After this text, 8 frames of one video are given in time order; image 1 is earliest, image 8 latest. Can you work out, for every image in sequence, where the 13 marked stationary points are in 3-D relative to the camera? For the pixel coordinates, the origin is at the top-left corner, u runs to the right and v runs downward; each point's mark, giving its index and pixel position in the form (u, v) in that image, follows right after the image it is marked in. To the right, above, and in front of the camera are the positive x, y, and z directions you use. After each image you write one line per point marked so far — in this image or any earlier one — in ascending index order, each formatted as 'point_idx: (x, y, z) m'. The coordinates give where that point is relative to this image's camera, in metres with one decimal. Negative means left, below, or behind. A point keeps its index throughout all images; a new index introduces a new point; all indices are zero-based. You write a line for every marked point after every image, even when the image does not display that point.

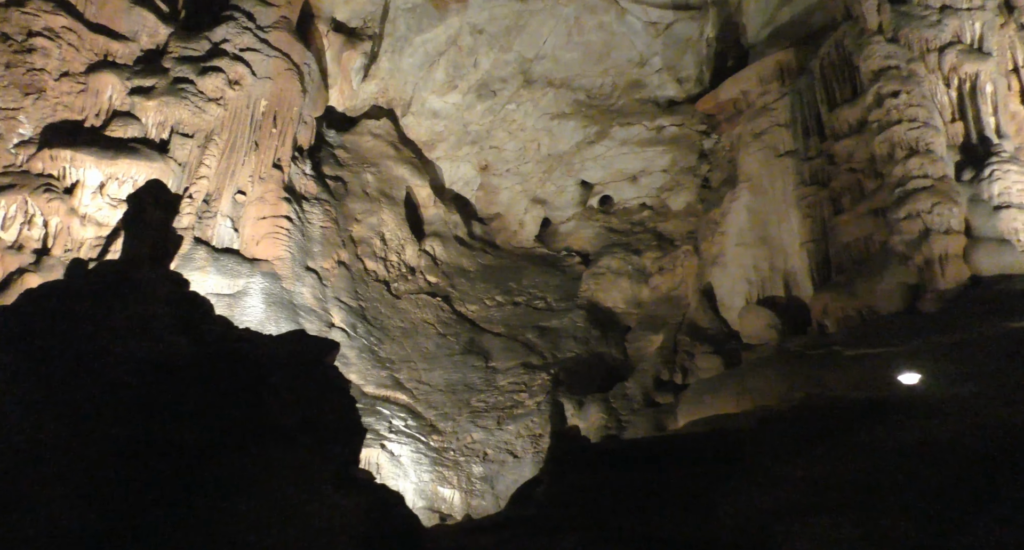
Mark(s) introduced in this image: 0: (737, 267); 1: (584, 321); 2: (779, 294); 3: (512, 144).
0: (+3.8, +0.2, +10.5) m
1: (+1.3, -0.8, +11.2) m
2: (+4.4, -0.3, +10.0) m
3: (0.0, +2.8, +13.3) m
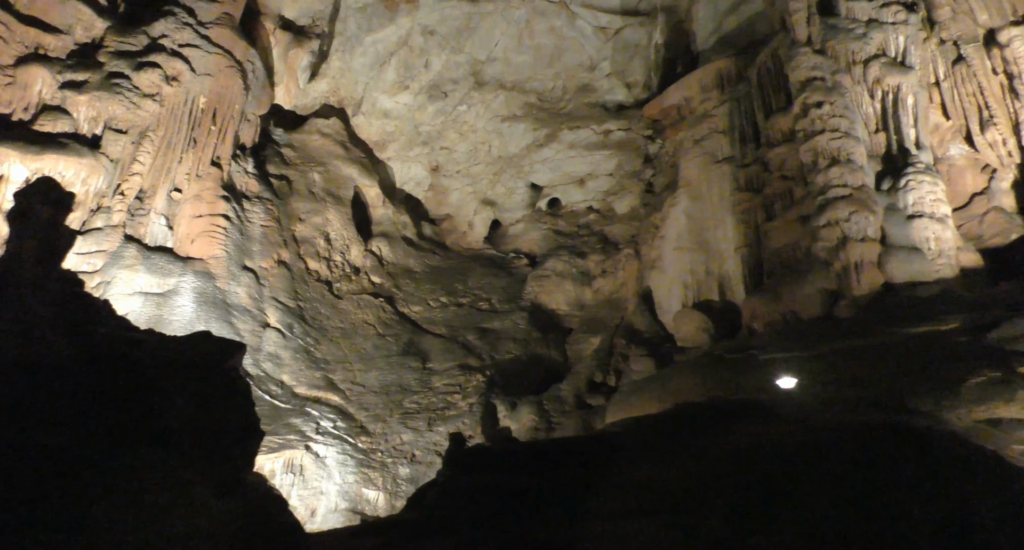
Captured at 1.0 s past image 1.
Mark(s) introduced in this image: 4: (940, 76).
0: (+2.8, +0.1, +10.7) m
1: (+0.2, -0.9, +11.2) m
2: (+3.4, -0.4, +10.2) m
3: (-1.0, +2.8, +13.3) m
4: (+6.3, +3.0, +9.1) m
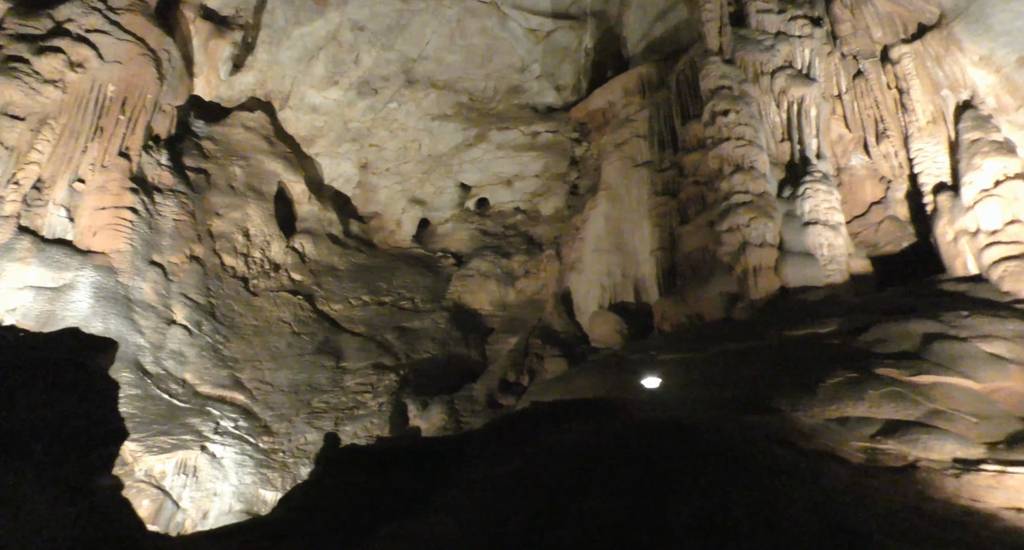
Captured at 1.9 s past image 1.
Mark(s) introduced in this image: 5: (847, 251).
0: (+1.4, +0.1, +10.8) m
1: (-1.2, -0.9, +11.2) m
2: (+2.0, -0.4, +10.4) m
3: (-2.5, +2.8, +13.3) m
4: (+5.1, +2.9, +9.5) m
5: (+4.6, +0.3, +8.5) m
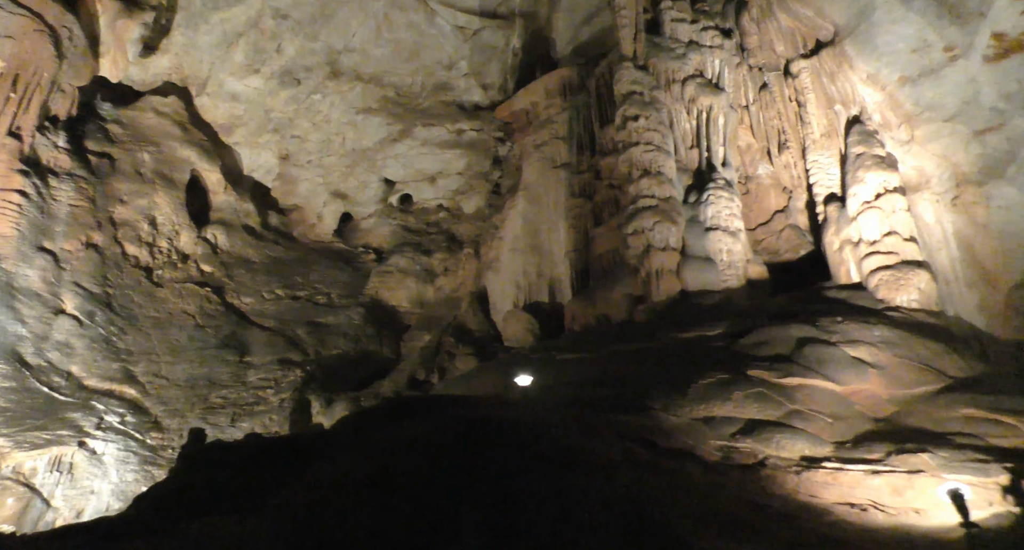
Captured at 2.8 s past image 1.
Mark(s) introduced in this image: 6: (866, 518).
0: (-0.1, +0.1, +10.9) m
1: (-2.7, -0.8, +11.1) m
2: (+0.6, -0.4, +10.5) m
3: (-4.1, +2.9, +13.0) m
4: (+3.8, +2.8, +9.8) m
5: (+3.3, +0.3, +8.8) m
6: (+2.3, -1.6, +4.0) m
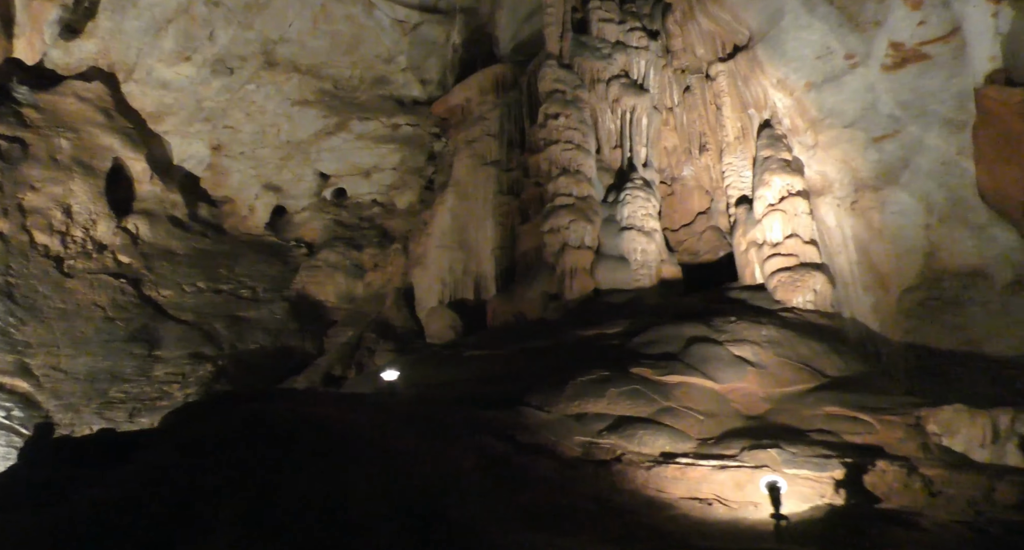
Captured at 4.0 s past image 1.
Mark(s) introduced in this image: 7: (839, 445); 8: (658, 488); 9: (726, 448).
0: (-1.3, +0.1, +10.8) m
1: (-4.0, -0.7, +10.9) m
2: (-0.7, -0.4, +10.4) m
3: (-5.4, +3.1, +12.7) m
4: (+2.6, +2.8, +9.9) m
5: (+2.1, +0.3, +8.9) m
6: (+1.3, -1.6, +4.1) m
7: (+2.5, -1.3, +4.8) m
8: (+1.0, -1.5, +4.3) m
9: (+1.6, -1.3, +4.8) m
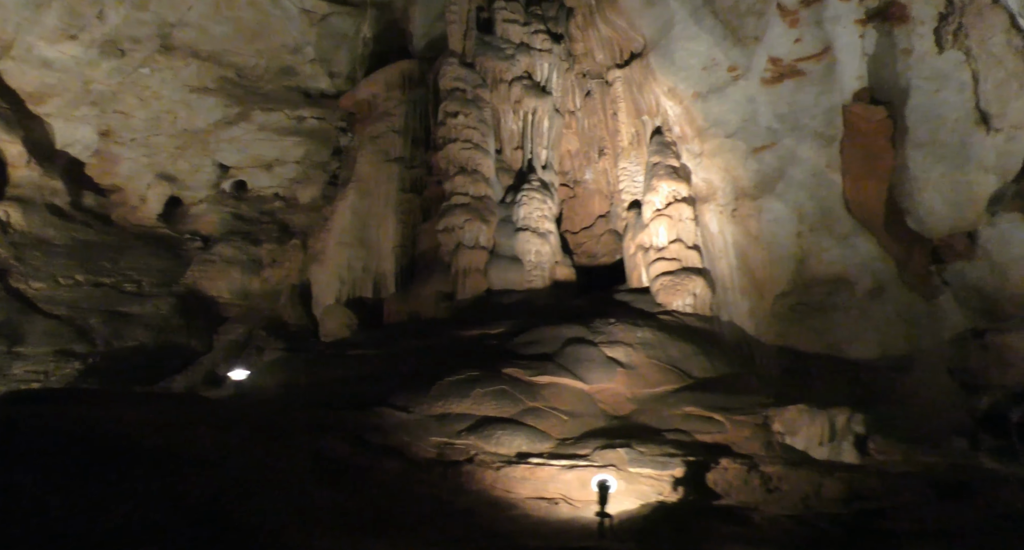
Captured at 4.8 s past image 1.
0: (-3.0, +0.2, +10.5) m
1: (-5.7, -0.6, +10.3) m
2: (-2.4, -0.3, +10.2) m
3: (-7.2, +3.2, +12.0) m
4: (+1.0, +2.8, +10.0) m
5: (+0.6, +0.2, +8.9) m
6: (+0.2, -1.6, +4.1) m
7: (+1.4, -1.3, +4.9) m
8: (0.0, -1.5, +4.3) m
9: (+0.5, -1.3, +4.8) m
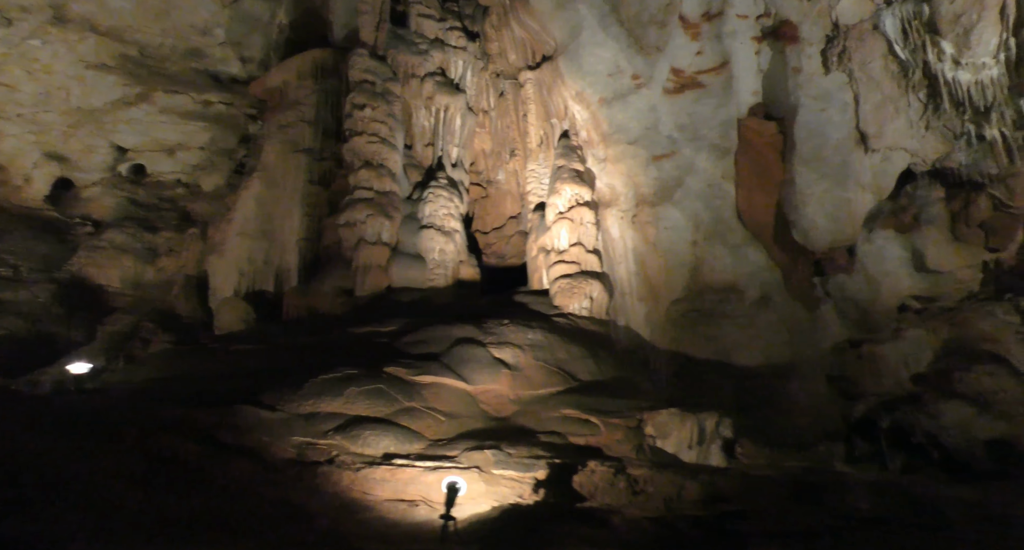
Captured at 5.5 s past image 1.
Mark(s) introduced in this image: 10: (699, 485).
0: (-4.5, +0.3, +10.0) m
1: (-7.2, -0.4, +9.6) m
2: (-3.8, -0.2, +9.8) m
3: (-8.7, +3.4, +11.2) m
4: (-0.3, +2.7, +10.0) m
5: (-0.7, +0.3, +8.8) m
6: (-0.7, -1.5, +3.9) m
7: (+0.4, -1.4, +4.9) m
8: (-1.0, -1.4, +4.1) m
9: (-0.5, -1.3, +4.7) m
10: (+1.4, -1.6, +4.7) m
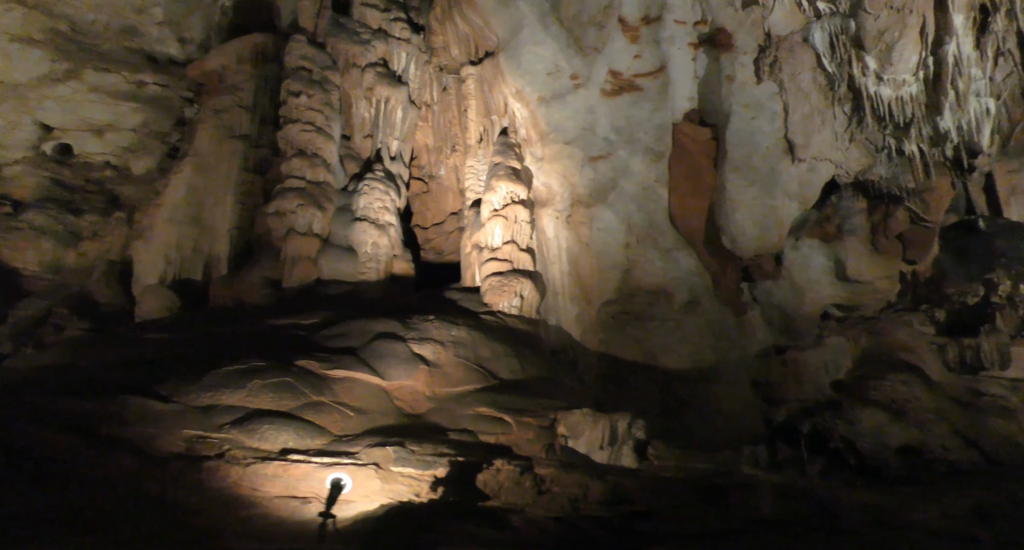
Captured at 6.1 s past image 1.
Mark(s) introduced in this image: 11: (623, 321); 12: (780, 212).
0: (-5.5, +0.5, +9.6) m
1: (-8.1, -0.1, +9.1) m
2: (-4.8, 0.0, +9.5) m
3: (-9.6, +3.8, +10.5) m
4: (-1.2, +2.8, +9.9) m
5: (-1.6, +0.3, +8.7) m
6: (-1.3, -1.4, +3.8) m
7: (-0.3, -1.3, +4.8) m
8: (-1.7, -1.3, +3.9) m
9: (-1.2, -1.3, +4.6) m
10: (+0.7, -1.6, +4.7) m
11: (+1.4, -0.6, +7.8) m
12: (+3.3, +0.7, +7.5) m
